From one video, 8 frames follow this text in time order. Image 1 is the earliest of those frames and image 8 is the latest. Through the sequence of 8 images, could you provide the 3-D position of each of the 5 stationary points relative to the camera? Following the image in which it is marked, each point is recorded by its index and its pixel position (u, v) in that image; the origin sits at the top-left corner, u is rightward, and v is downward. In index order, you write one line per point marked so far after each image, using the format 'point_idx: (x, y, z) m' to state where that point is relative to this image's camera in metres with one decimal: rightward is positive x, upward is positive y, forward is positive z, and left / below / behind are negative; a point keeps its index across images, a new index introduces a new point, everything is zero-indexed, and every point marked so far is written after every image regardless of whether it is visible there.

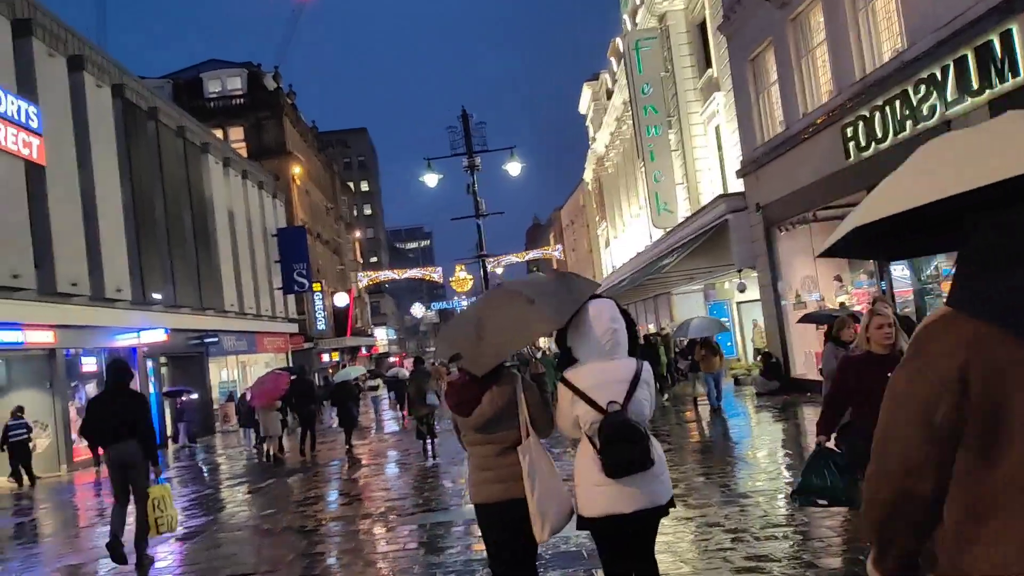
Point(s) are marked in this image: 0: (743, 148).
0: (+5.2, +3.1, +18.6) m
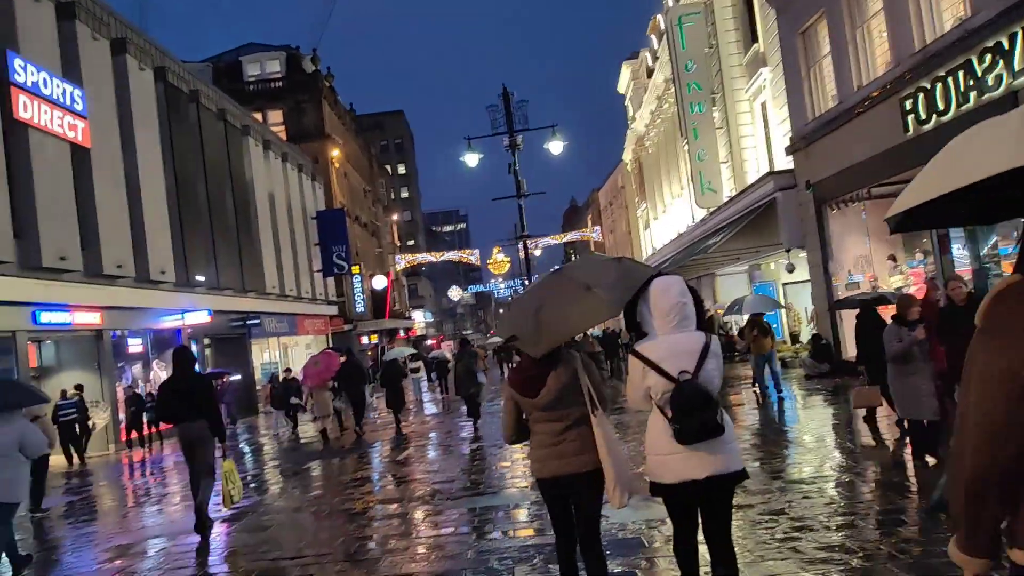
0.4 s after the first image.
0: (+6.1, +3.6, +18.0) m
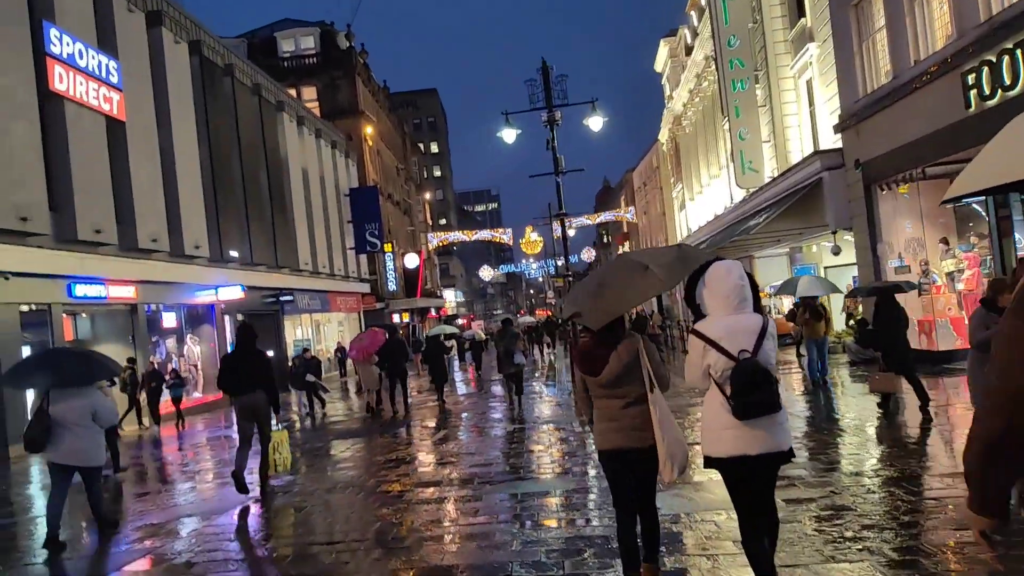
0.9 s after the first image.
0: (+6.9, +3.9, +17.3) m
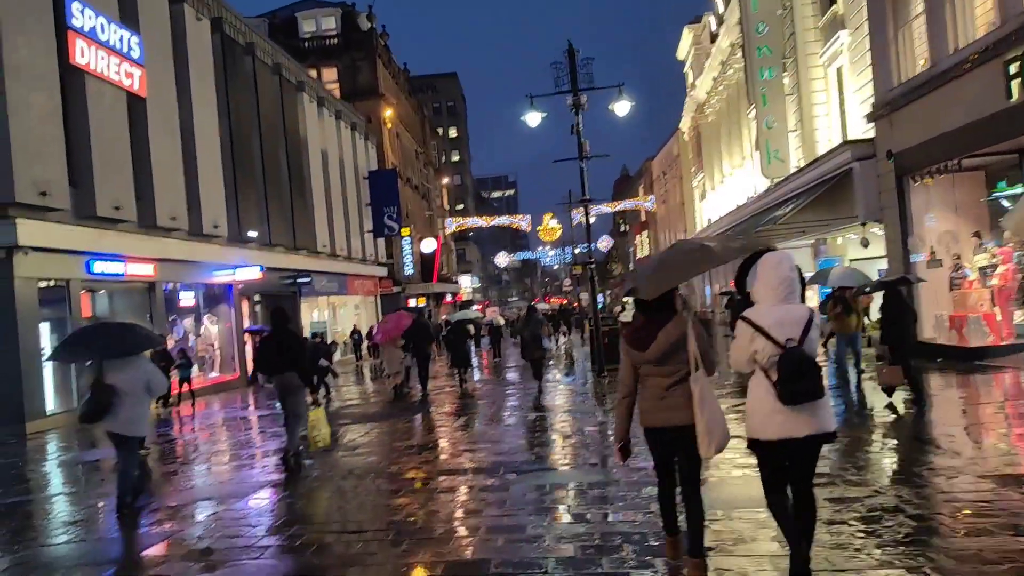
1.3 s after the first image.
0: (+7.4, +4.1, +16.9) m
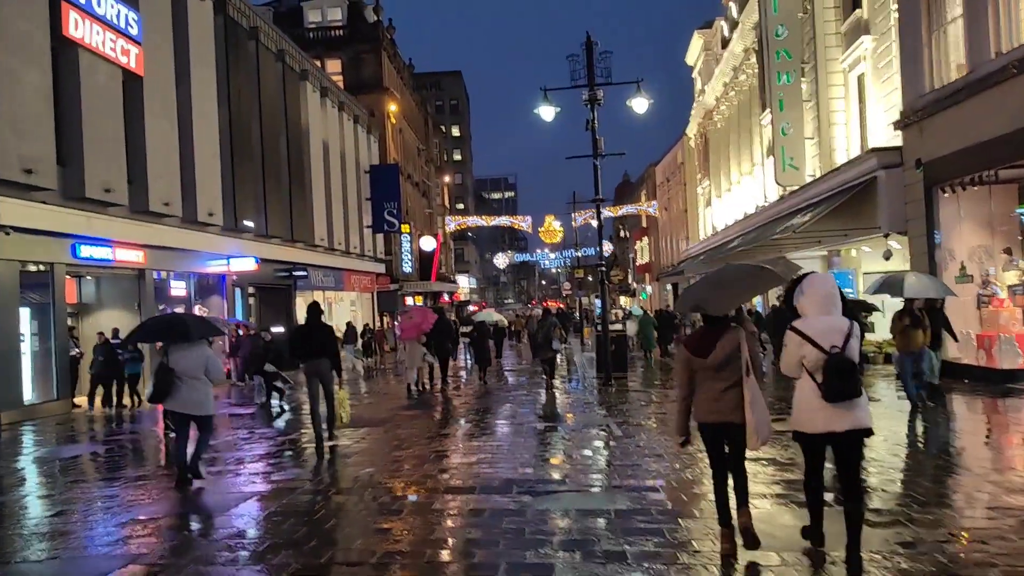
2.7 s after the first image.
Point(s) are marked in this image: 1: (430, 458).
0: (+7.7, +3.8, +16.2) m
1: (-0.9, -1.9, +9.2) m
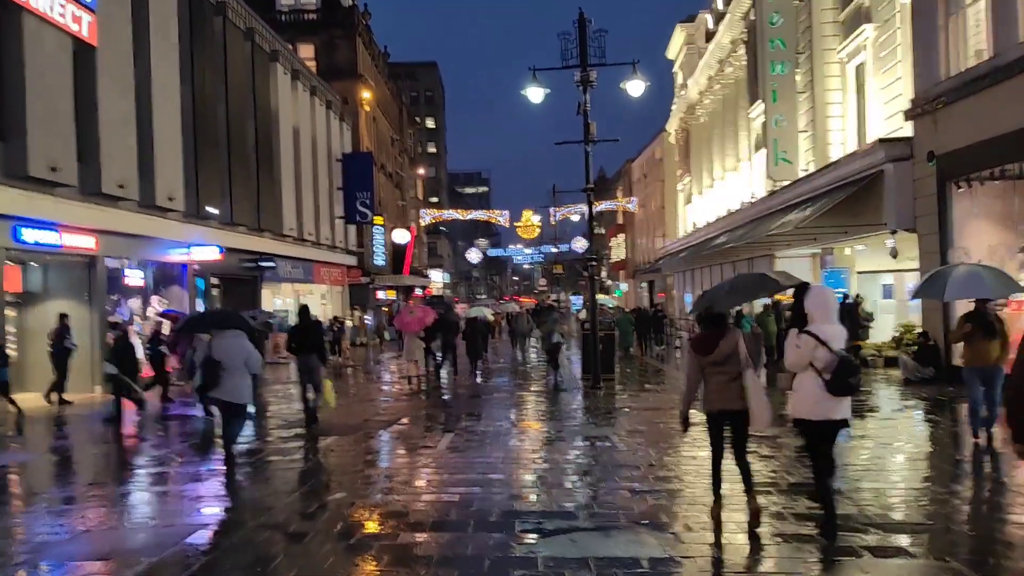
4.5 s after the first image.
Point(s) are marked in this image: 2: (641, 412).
0: (+7.4, +3.8, +15.3) m
1: (-1.0, -1.8, +8.0) m
2: (+2.1, -2.0, +13.6) m
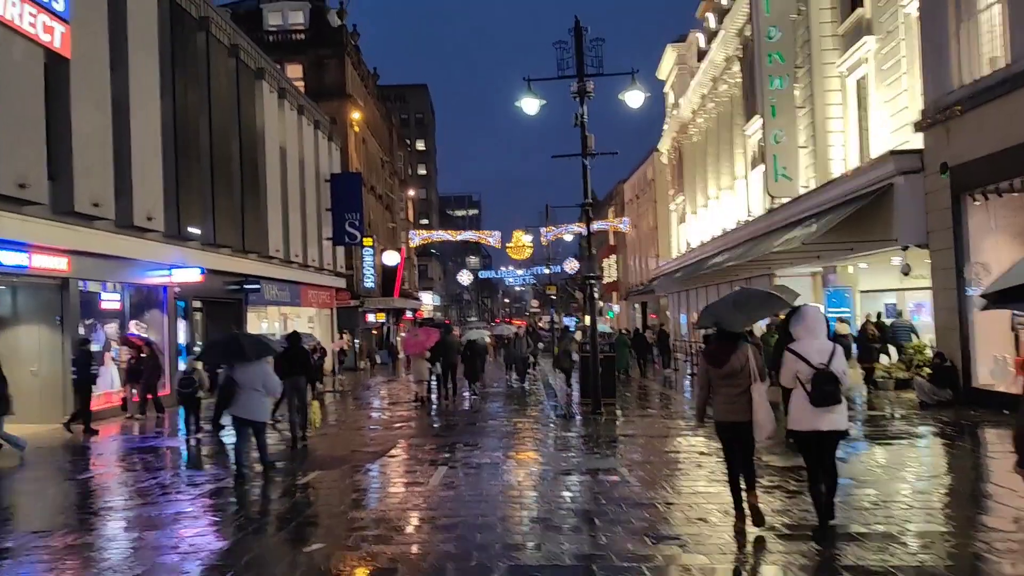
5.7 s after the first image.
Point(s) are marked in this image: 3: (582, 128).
0: (+7.3, +3.4, +14.7) m
1: (-1.0, -2.0, +7.2) m
2: (+2.1, -2.3, +12.8) m
3: (+1.2, +2.9, +14.8) m
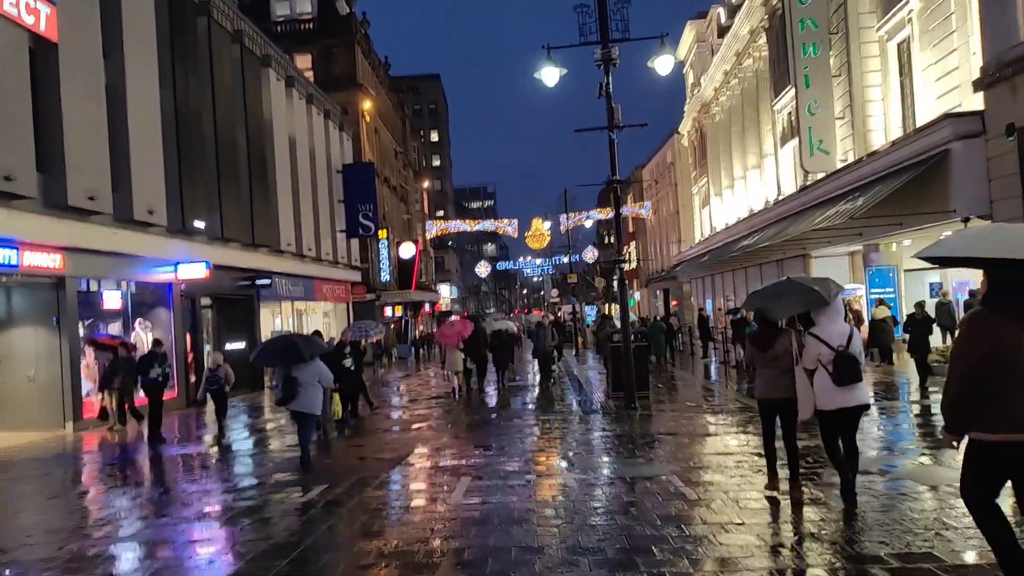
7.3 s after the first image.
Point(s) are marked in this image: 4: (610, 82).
0: (+7.6, +3.8, +13.3) m
1: (-0.7, -1.9, +6.1) m
2: (+2.5, -2.1, +11.6) m
3: (+1.6, +3.1, +13.6) m
4: (+1.6, +3.4, +13.9) m
